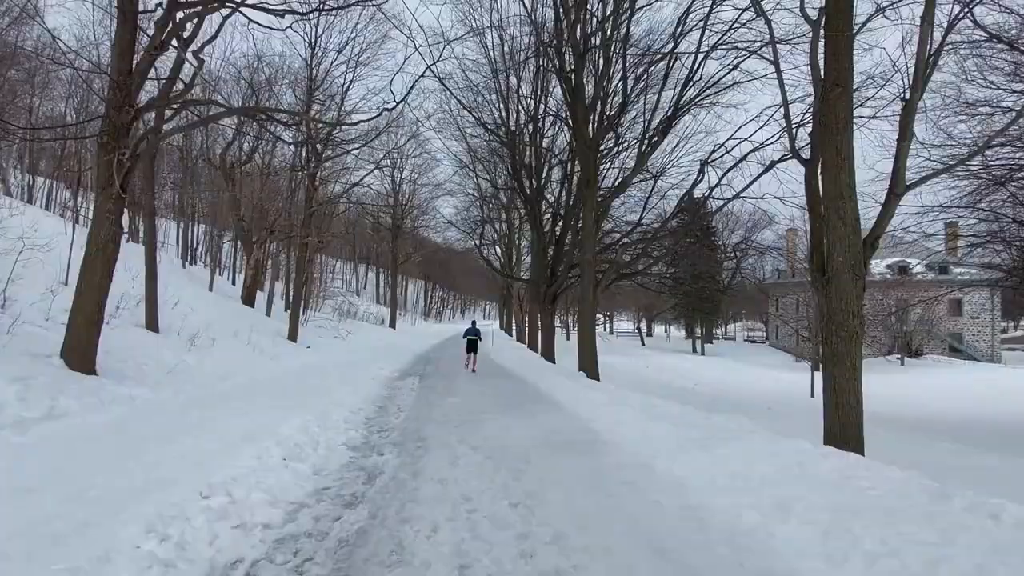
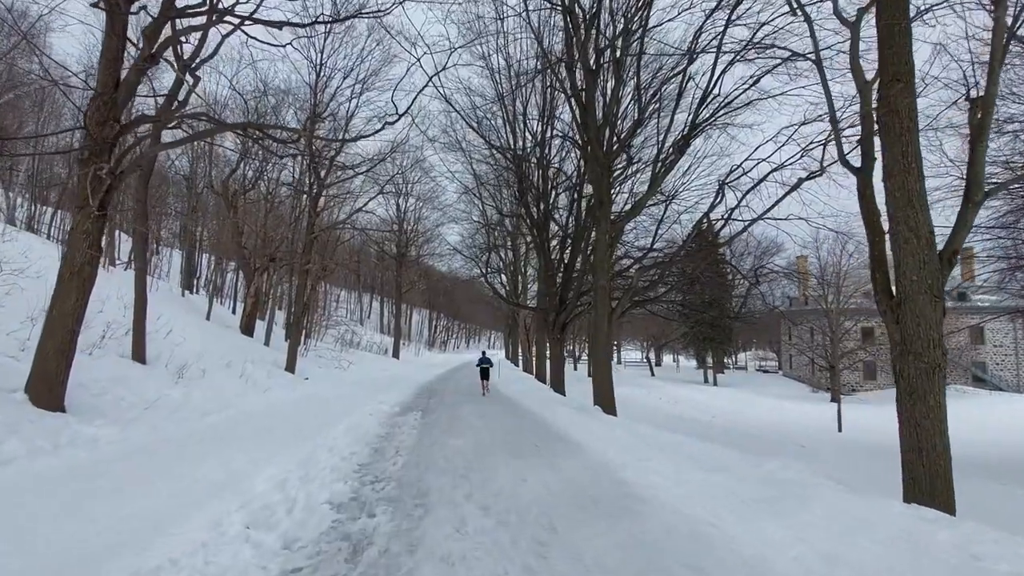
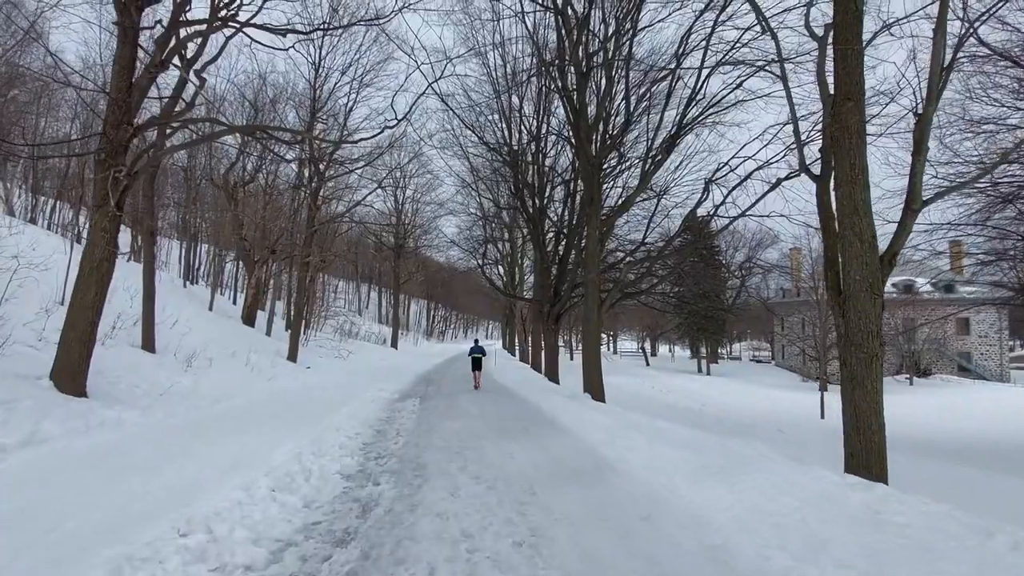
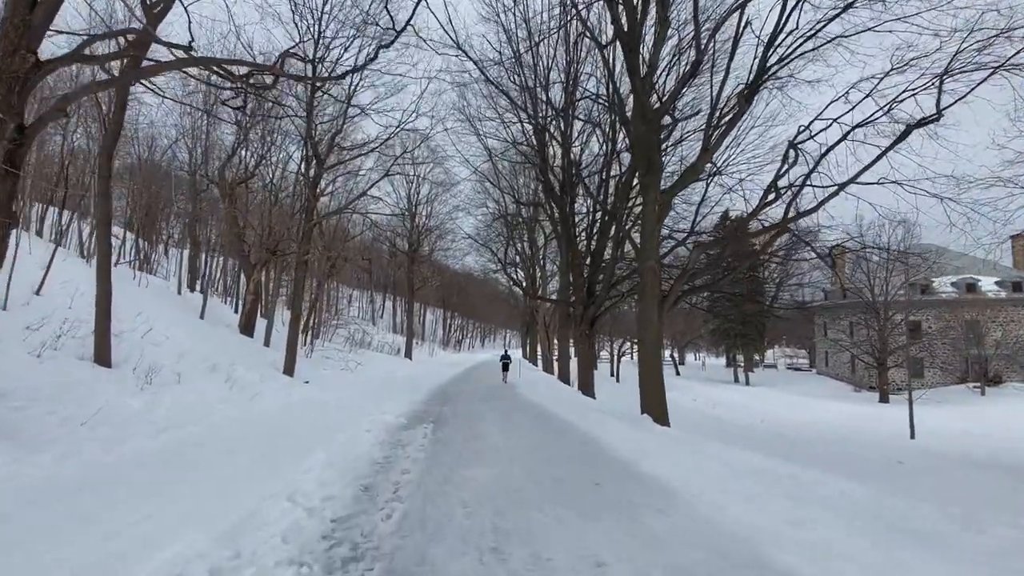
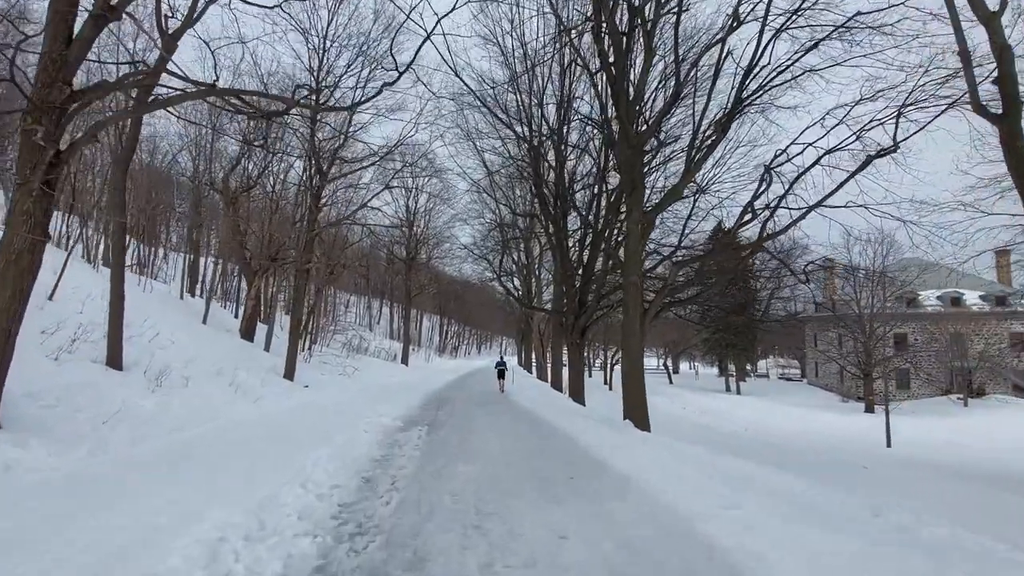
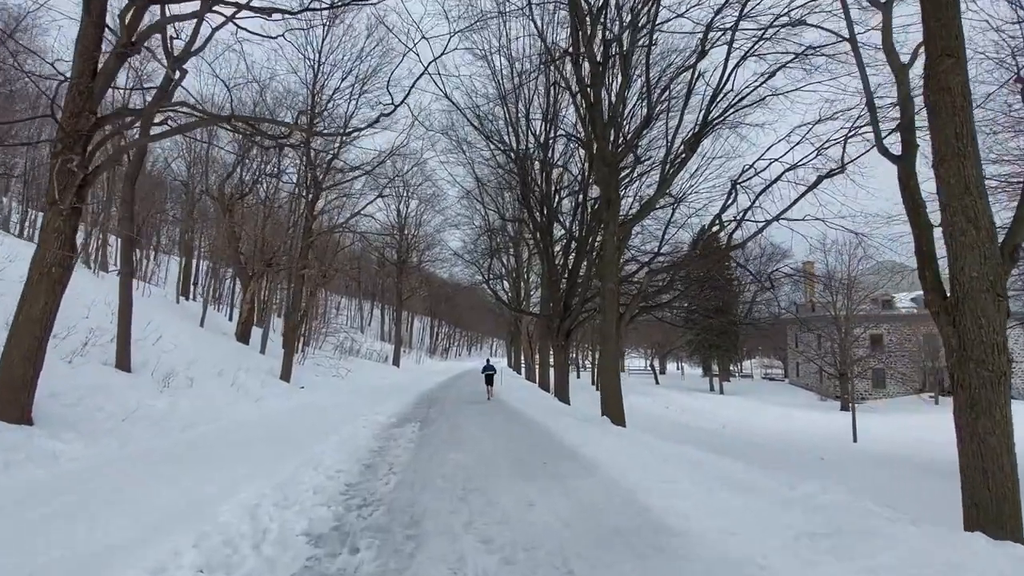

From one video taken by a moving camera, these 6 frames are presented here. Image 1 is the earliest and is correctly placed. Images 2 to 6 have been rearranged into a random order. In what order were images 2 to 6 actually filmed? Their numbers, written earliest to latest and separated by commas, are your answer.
3, 2, 6, 5, 4
